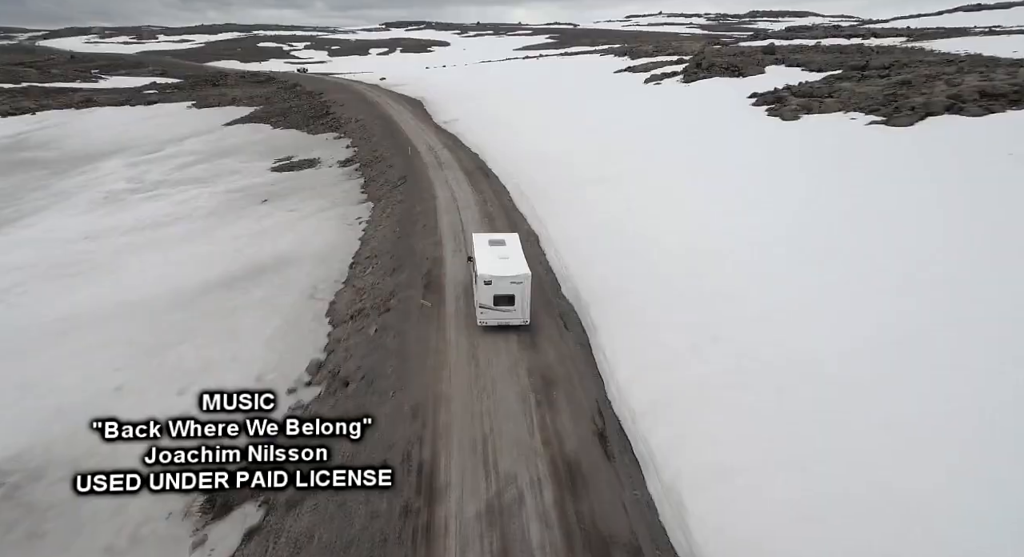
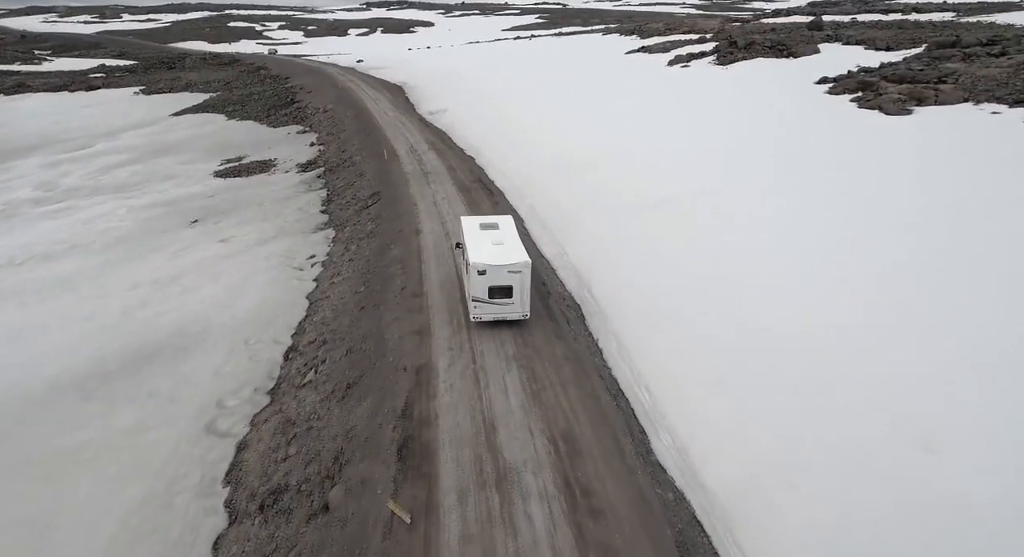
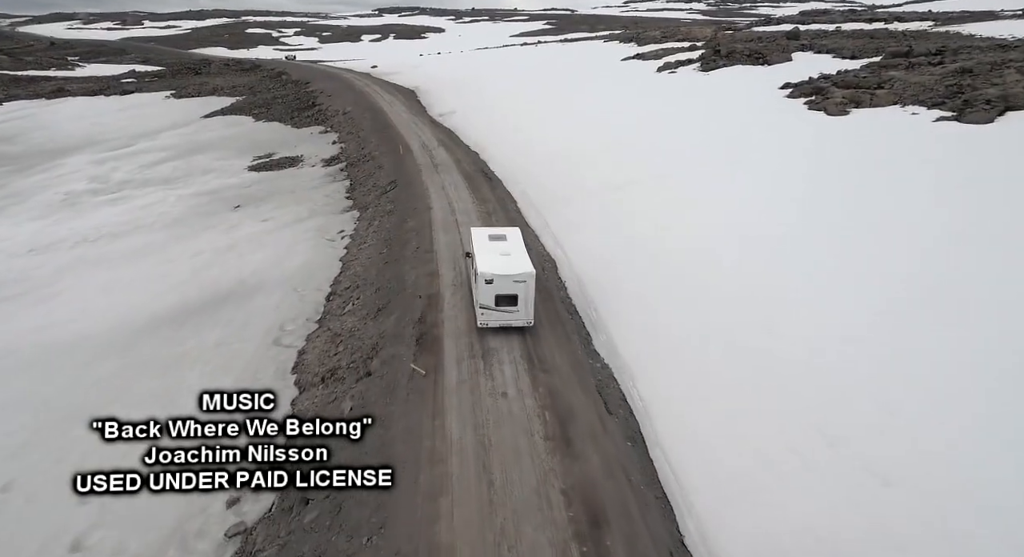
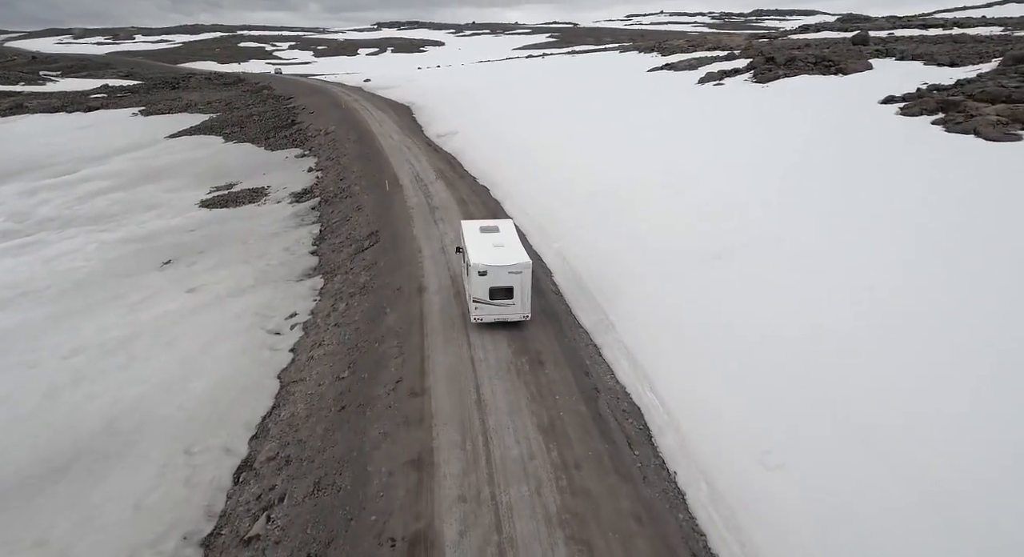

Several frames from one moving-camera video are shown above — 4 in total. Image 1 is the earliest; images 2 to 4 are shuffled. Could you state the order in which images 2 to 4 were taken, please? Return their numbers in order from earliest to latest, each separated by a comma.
3, 2, 4
